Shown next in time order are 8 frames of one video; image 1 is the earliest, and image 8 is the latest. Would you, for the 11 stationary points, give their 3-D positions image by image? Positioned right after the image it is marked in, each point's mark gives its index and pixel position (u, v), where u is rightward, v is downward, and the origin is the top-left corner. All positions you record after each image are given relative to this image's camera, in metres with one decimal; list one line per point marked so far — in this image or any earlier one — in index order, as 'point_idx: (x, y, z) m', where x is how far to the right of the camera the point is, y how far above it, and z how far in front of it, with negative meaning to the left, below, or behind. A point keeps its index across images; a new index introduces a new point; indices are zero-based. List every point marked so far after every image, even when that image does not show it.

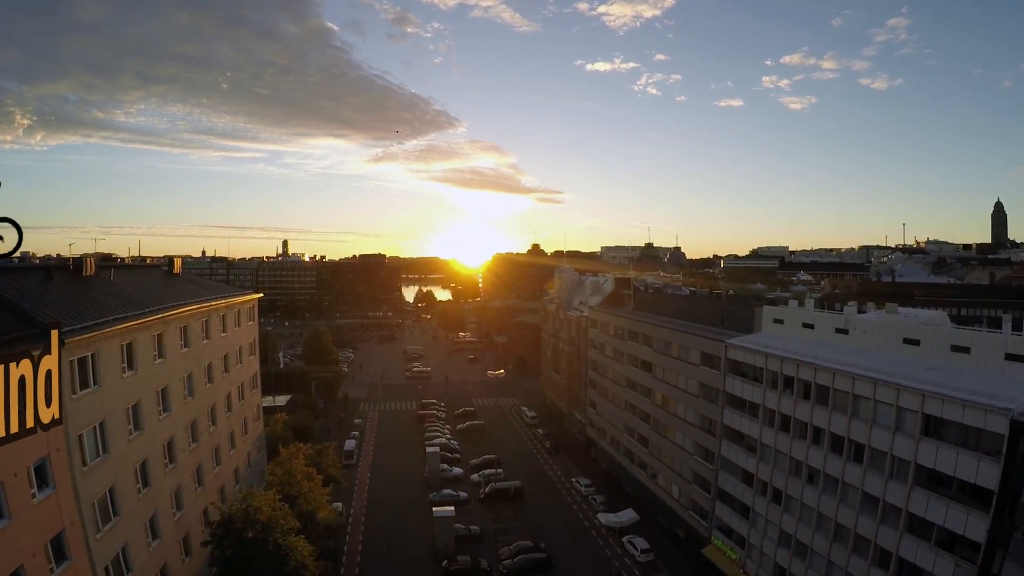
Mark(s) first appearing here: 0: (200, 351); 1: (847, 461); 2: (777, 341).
0: (-9.9, -2.1, +17.7) m
1: (+9.5, -4.9, +16.0) m
2: (+9.0, -1.9, +19.0) m
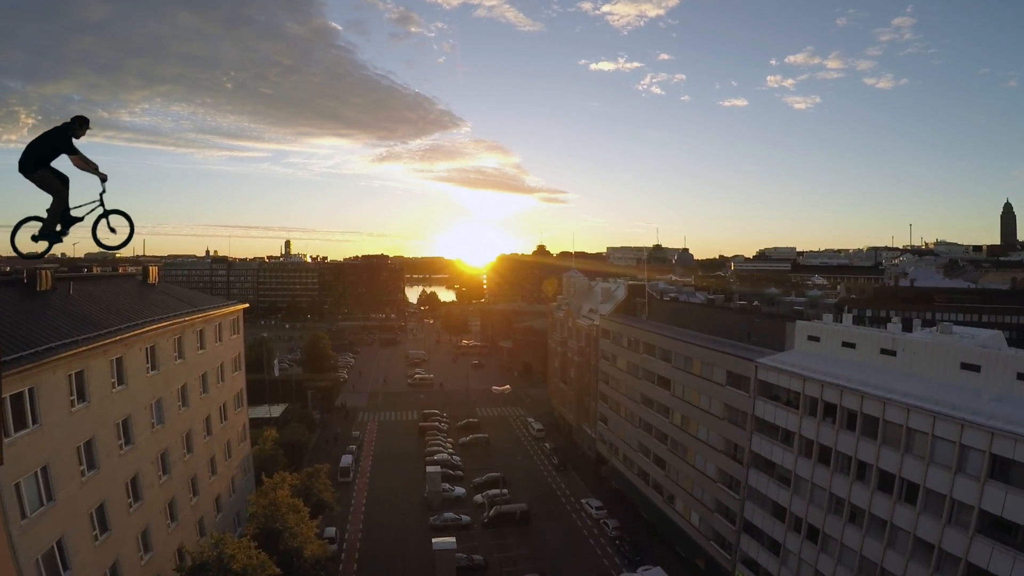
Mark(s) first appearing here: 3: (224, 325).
0: (-9.7, -2.5, +16.0) m
1: (+9.7, -5.4, +14.2) m
2: (+9.2, -2.3, +17.2) m
3: (-10.3, -1.4, +19.6) m
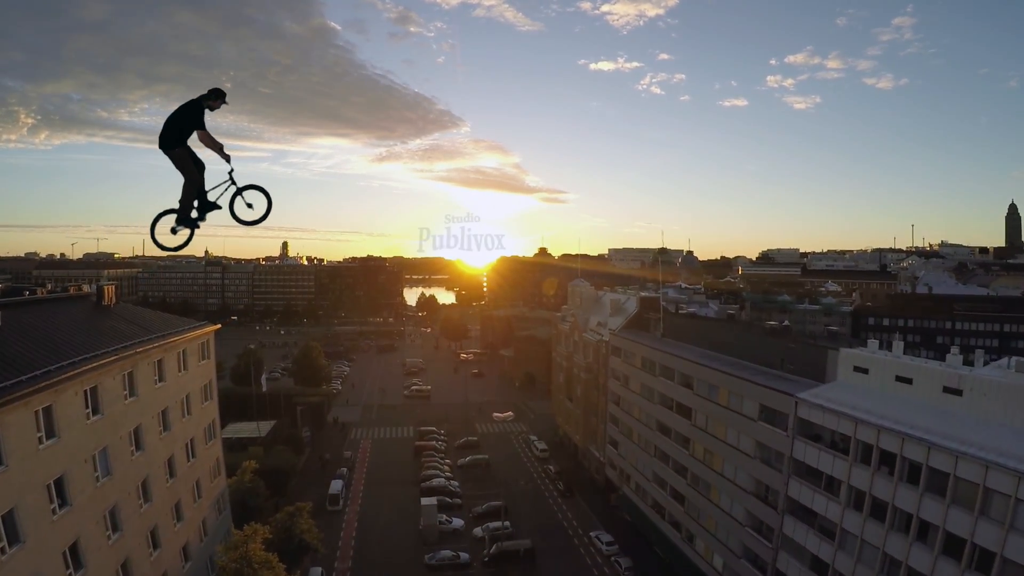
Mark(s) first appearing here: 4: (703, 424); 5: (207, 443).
0: (-9.6, -3.1, +13.8) m
1: (+9.9, -6.0, +12.0) m
2: (+9.3, -3.0, +15.0) m
3: (-10.1, -2.0, +17.4) m
4: (+6.7, -4.8, +19.8) m
5: (-10.2, -5.2, +18.8) m
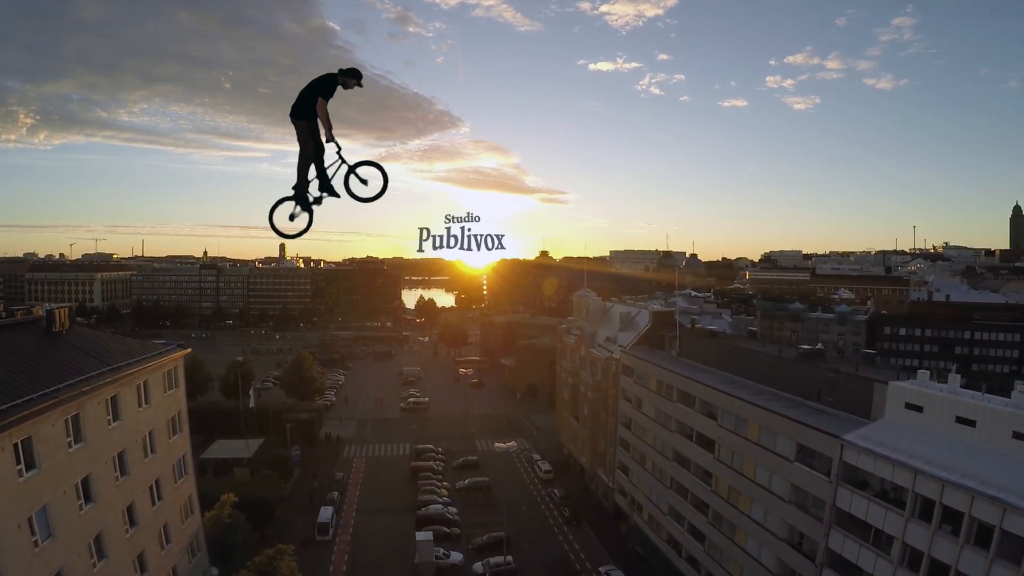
0: (-9.5, -3.7, +11.9) m
1: (+10.0, -6.7, +10.1) m
2: (+9.5, -3.6, +13.1) m
3: (-10.0, -2.6, +15.5) m
4: (+6.9, -5.5, +17.9) m
5: (-10.1, -5.8, +16.9) m
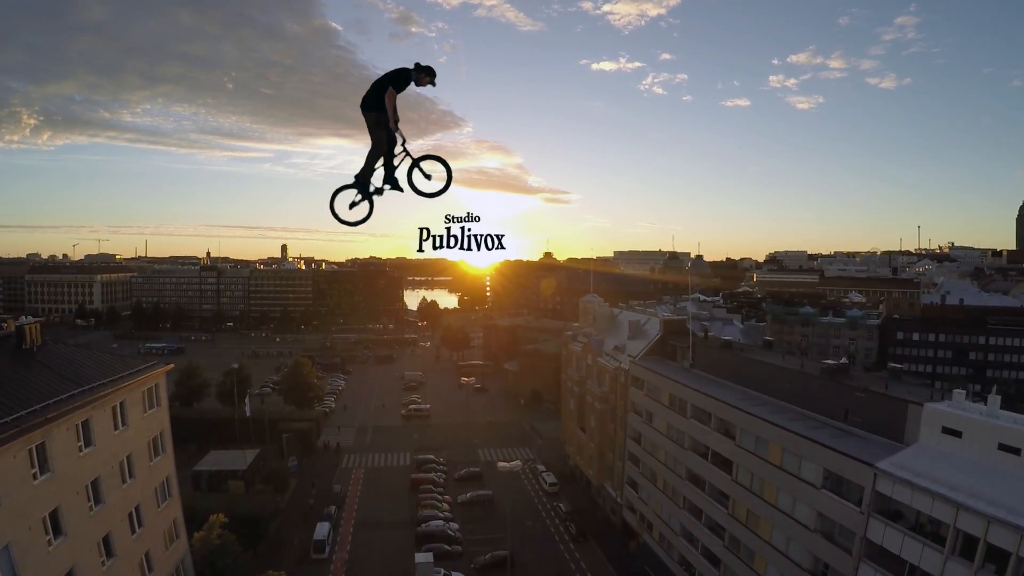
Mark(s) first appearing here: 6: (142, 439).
0: (-9.4, -4.1, +10.9) m
1: (+10.1, -7.0, +9.0) m
2: (+9.6, -3.9, +12.0) m
3: (-9.9, -3.0, +14.5) m
4: (+7.0, -5.8, +16.8) m
5: (-10.0, -6.2, +15.9) m
6: (-9.9, -4.0, +15.0) m
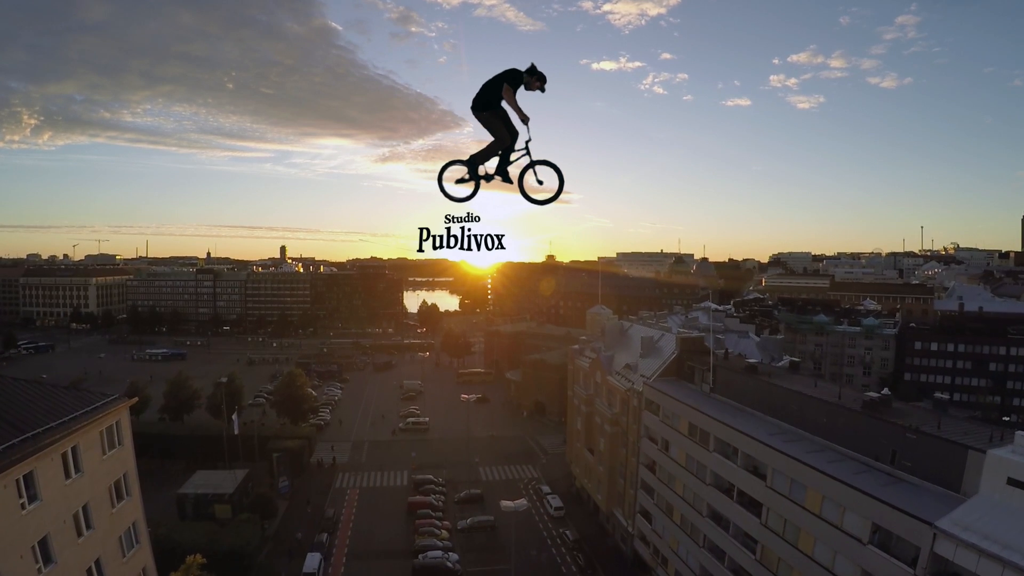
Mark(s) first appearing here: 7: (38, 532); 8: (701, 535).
0: (-9.2, -4.7, +9.2) m
1: (+10.2, -7.6, +7.3) m
2: (+9.7, -4.6, +10.2) m
3: (-9.7, -3.6, +12.8) m
4: (+7.2, -6.4, +15.1) m
5: (-9.8, -6.8, +14.2) m
6: (-9.7, -4.7, +13.3) m
7: (-9.5, -4.9, +11.2) m
8: (+6.3, -8.1, +18.5) m
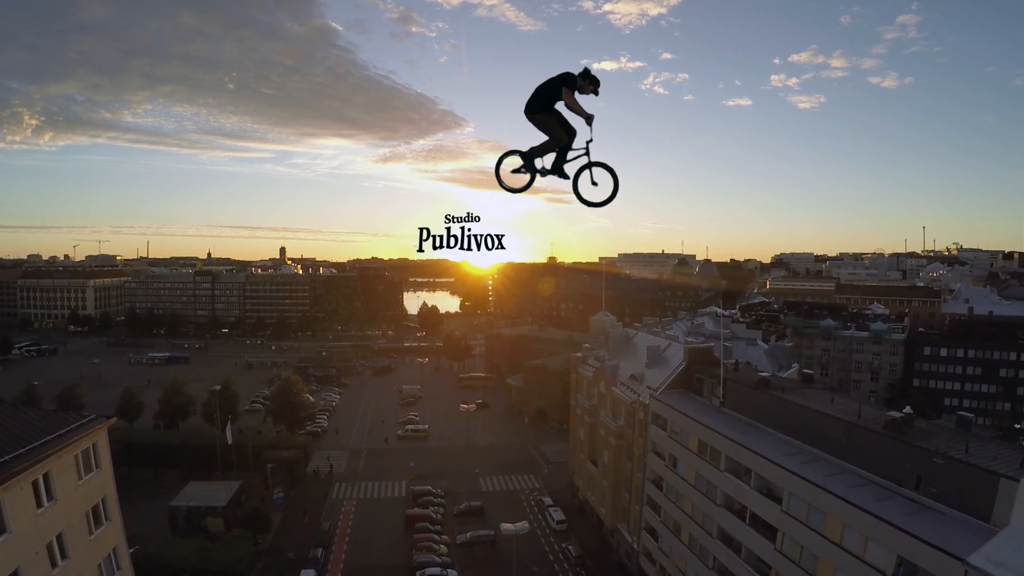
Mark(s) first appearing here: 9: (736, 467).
0: (-9.2, -5.0, +8.4) m
1: (+10.3, -7.9, +6.4) m
2: (+9.7, -4.9, +9.4) m
3: (-9.7, -3.9, +12.0) m
4: (+7.2, -6.7, +14.3) m
5: (-9.8, -7.1, +13.4) m
6: (-9.7, -5.0, +12.5) m
7: (-9.4, -5.2, +10.4) m
8: (+6.3, -8.5, +17.6) m
9: (+6.5, -5.2, +16.4) m
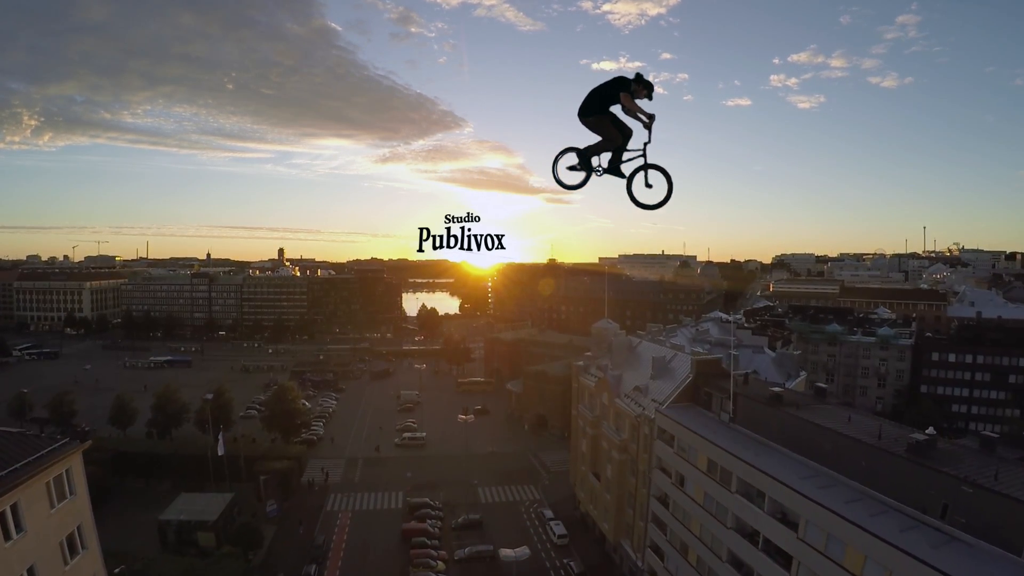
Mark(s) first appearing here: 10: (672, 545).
0: (-9.2, -5.4, +7.5) m
1: (+10.3, -8.3, +5.6) m
2: (+9.7, -5.2, +8.6) m
3: (-9.7, -4.3, +11.2) m
4: (+7.2, -7.1, +13.4) m
5: (-9.8, -7.5, +12.5) m
6: (-9.7, -5.4, +11.7) m
7: (-9.5, -5.6, +9.6) m
8: (+6.3, -8.8, +16.8) m
9: (+6.5, -5.6, +15.5) m
10: (+5.6, -9.0, +19.6) m
